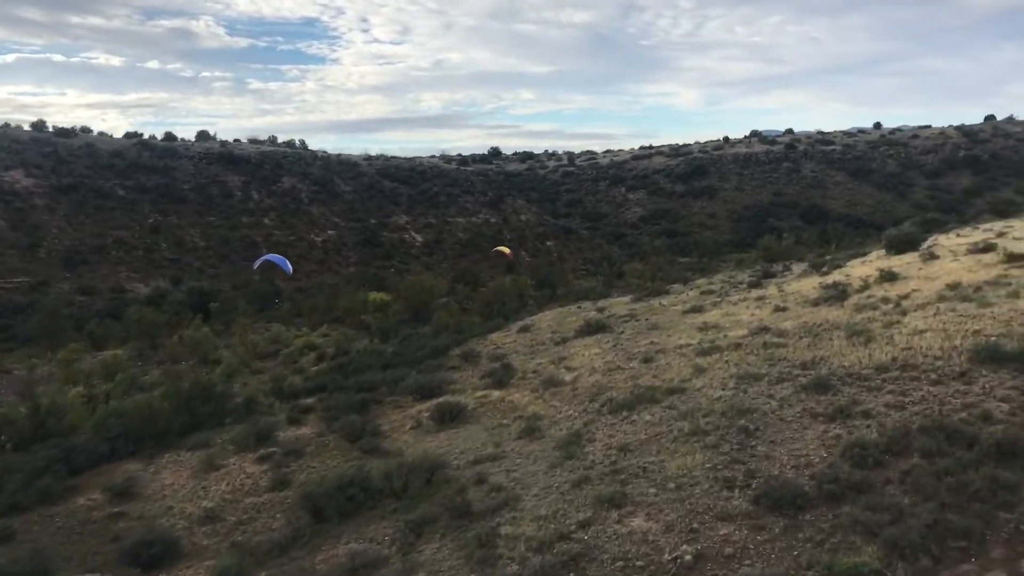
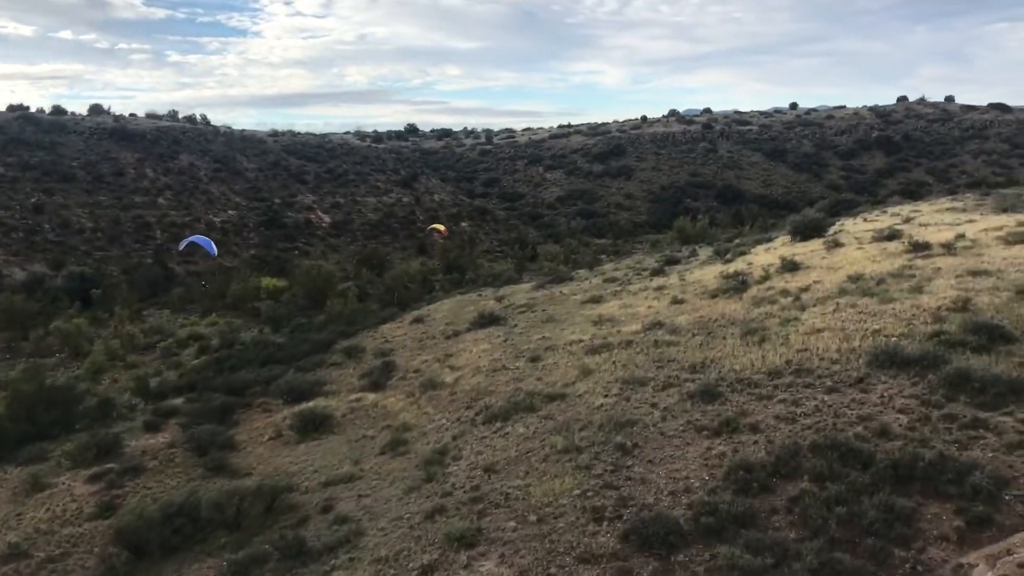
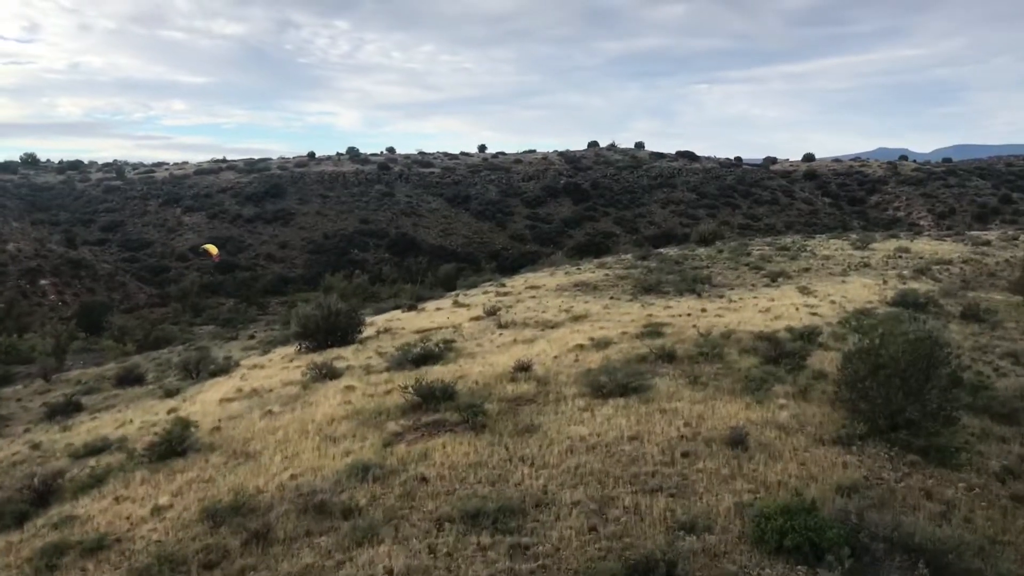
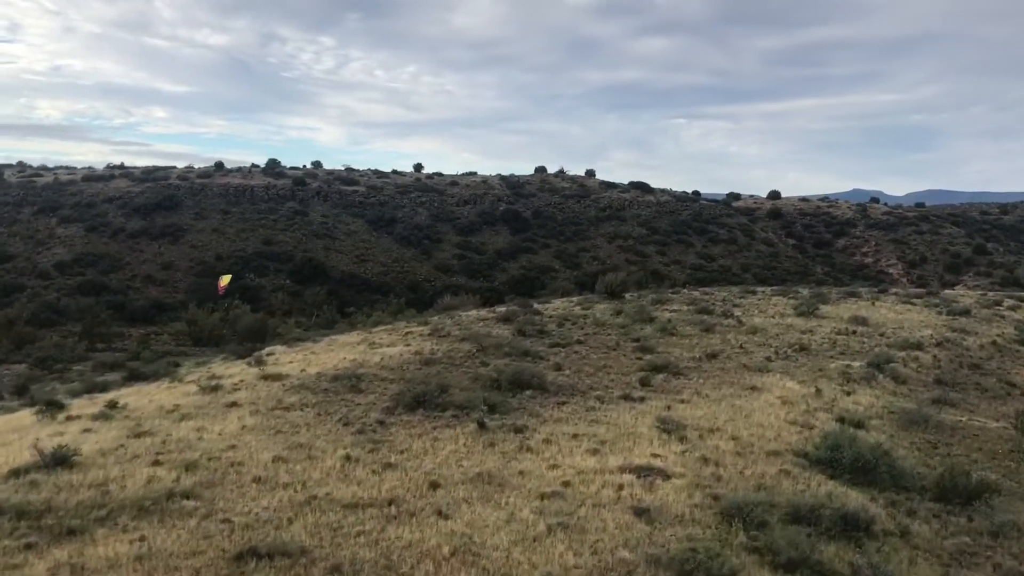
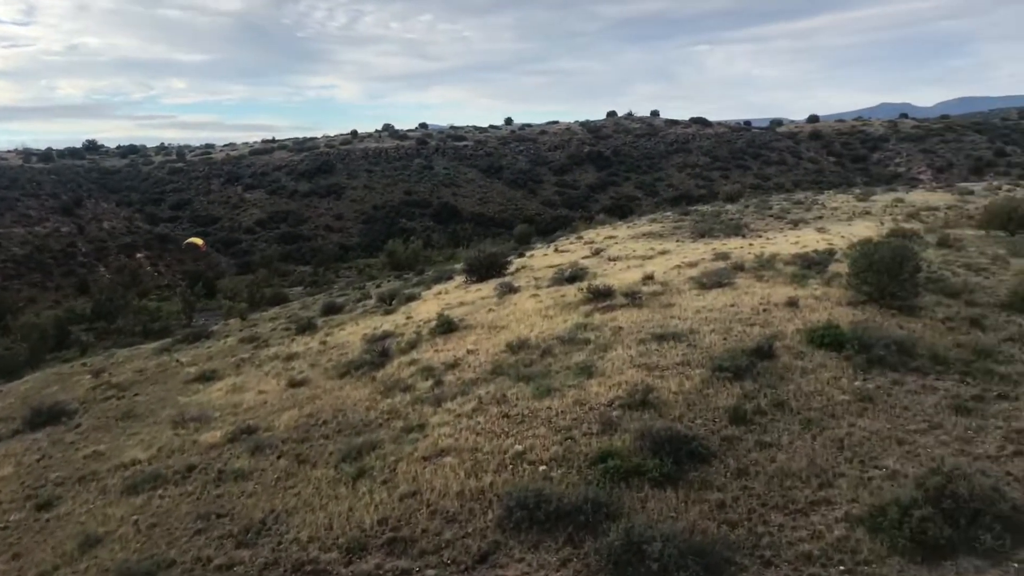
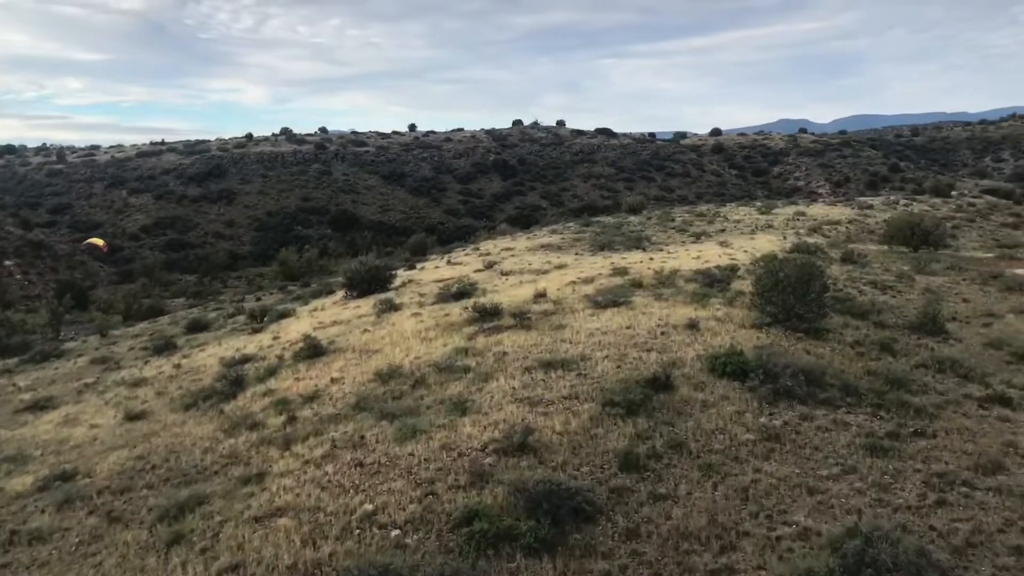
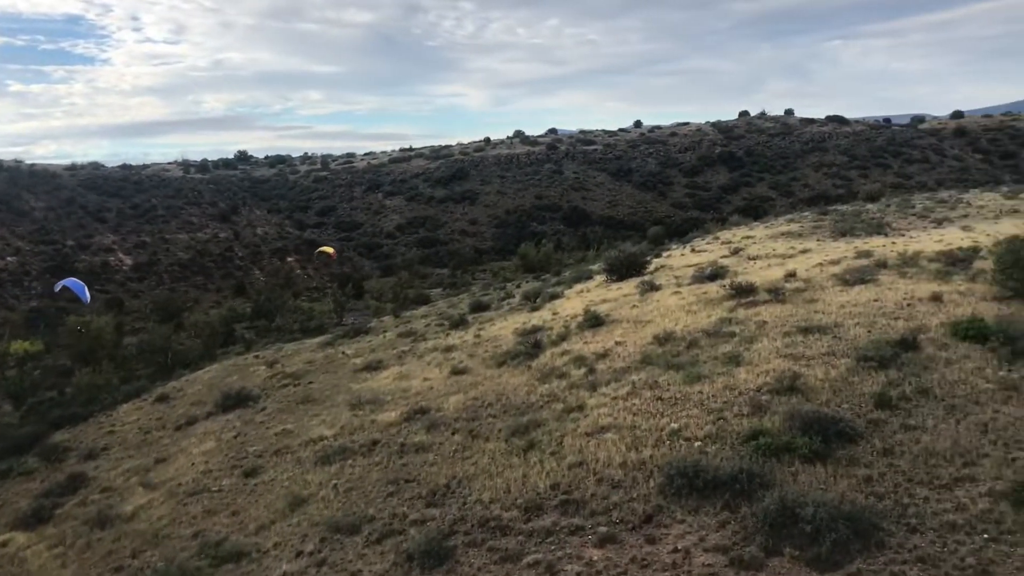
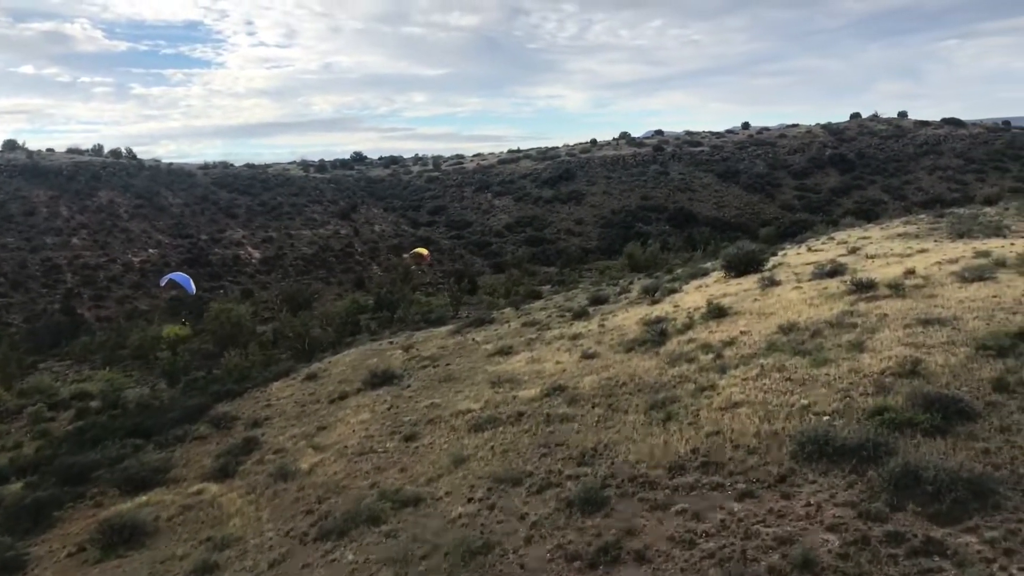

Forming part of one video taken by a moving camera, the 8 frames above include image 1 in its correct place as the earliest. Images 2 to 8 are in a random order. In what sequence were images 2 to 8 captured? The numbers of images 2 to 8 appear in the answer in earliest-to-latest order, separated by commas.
2, 8, 7, 5, 6, 3, 4
